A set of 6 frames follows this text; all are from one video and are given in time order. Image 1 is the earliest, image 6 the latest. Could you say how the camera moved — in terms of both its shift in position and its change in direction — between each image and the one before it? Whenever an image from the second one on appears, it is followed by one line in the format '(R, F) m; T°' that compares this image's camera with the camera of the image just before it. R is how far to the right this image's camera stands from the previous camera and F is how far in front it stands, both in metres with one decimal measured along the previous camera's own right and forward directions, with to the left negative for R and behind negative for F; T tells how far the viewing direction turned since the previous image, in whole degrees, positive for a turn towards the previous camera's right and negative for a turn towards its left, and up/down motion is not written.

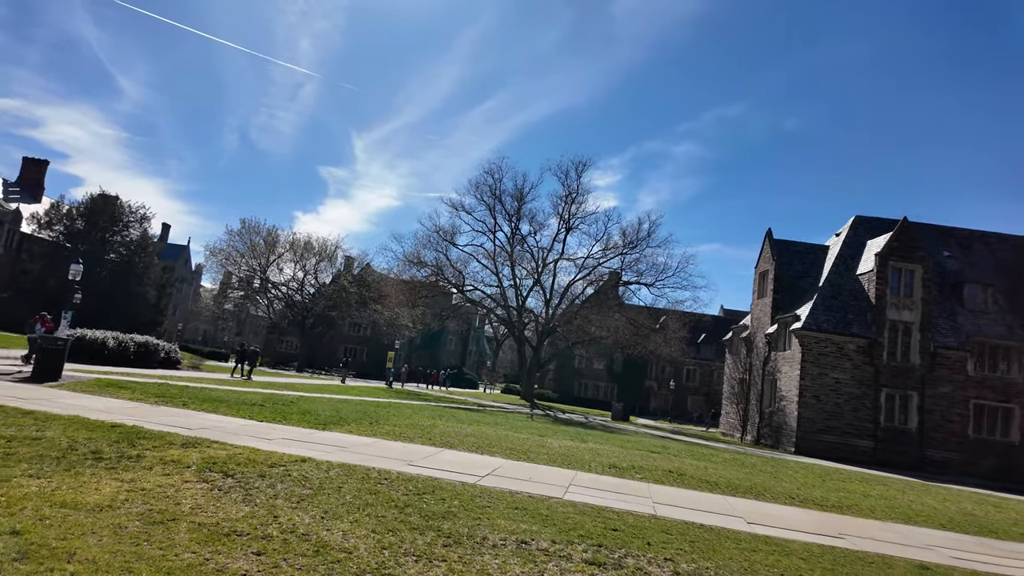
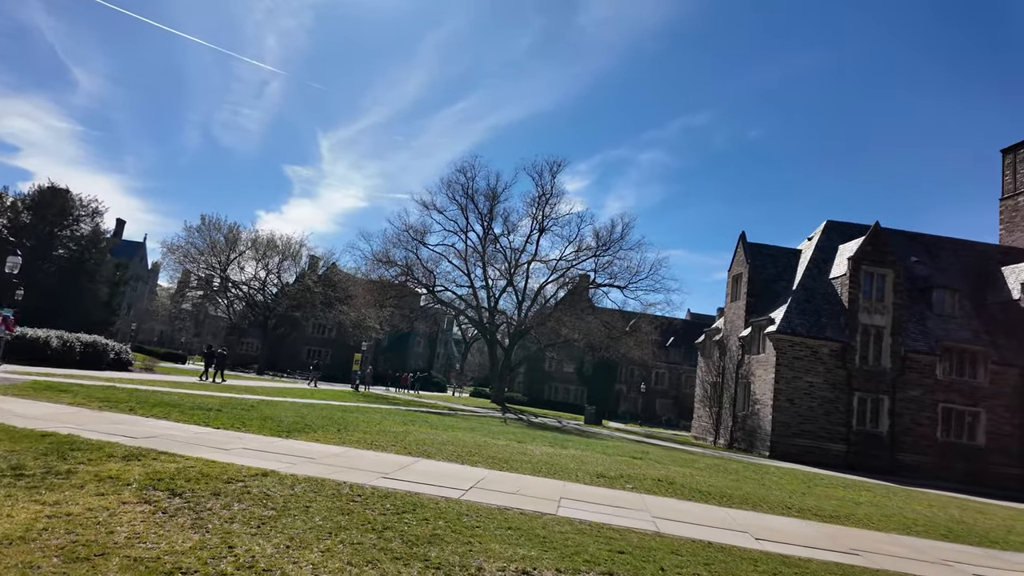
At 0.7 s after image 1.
(-0.3, +0.8) m; +3°
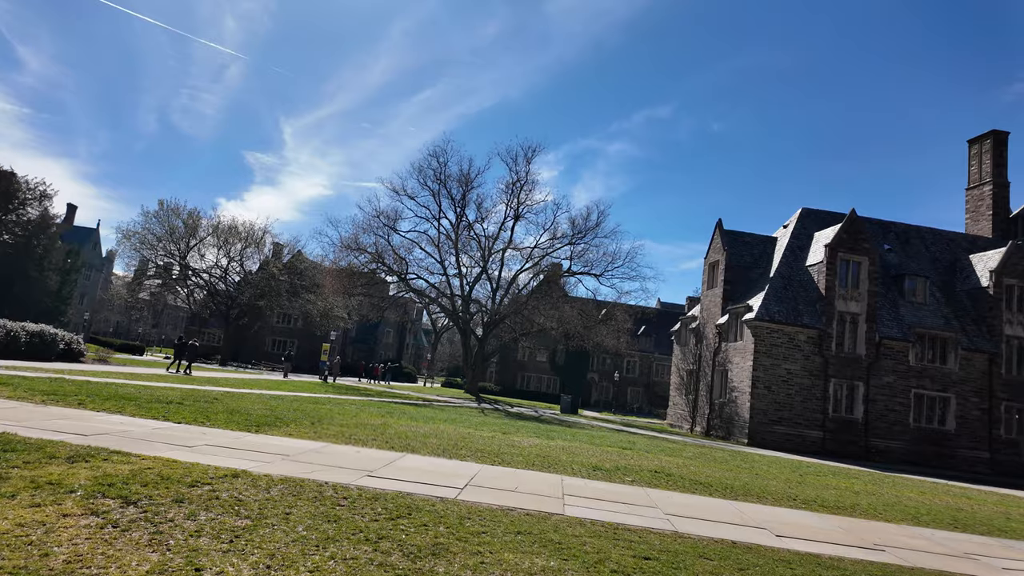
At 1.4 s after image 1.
(-0.4, +0.8) m; +3°
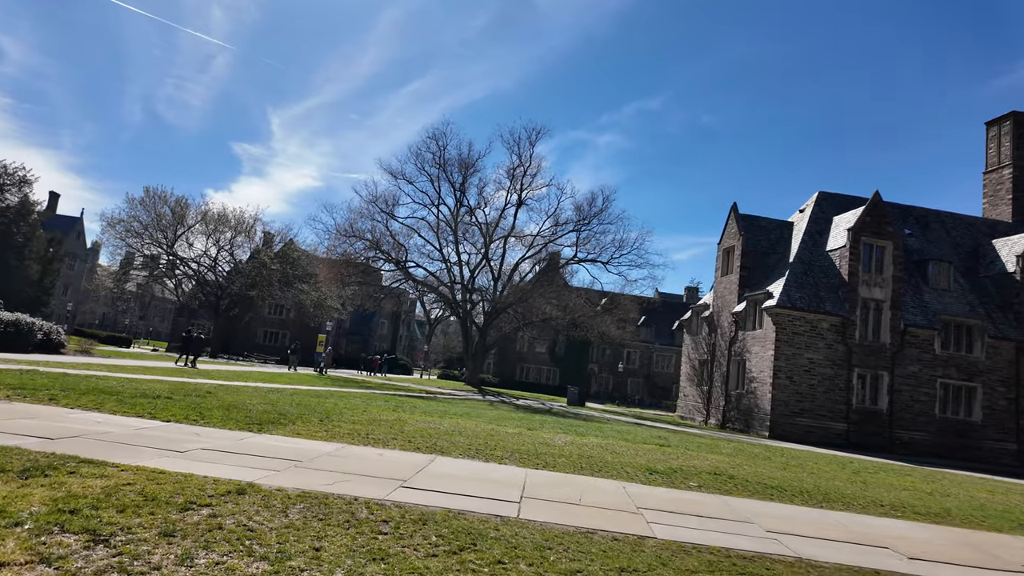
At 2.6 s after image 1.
(-0.9, +1.5) m; +1°
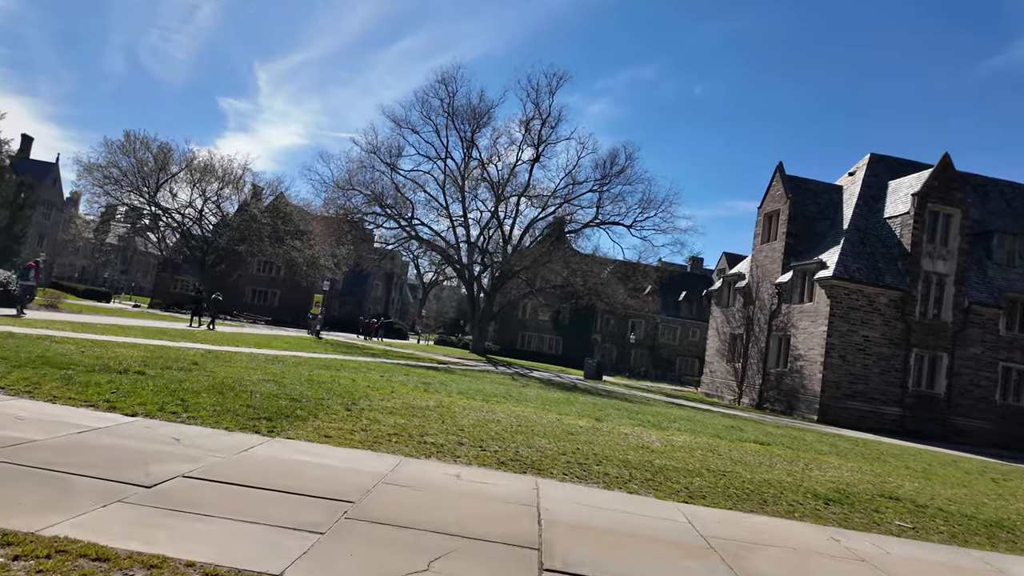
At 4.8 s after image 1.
(-1.6, +3.0) m; +1°
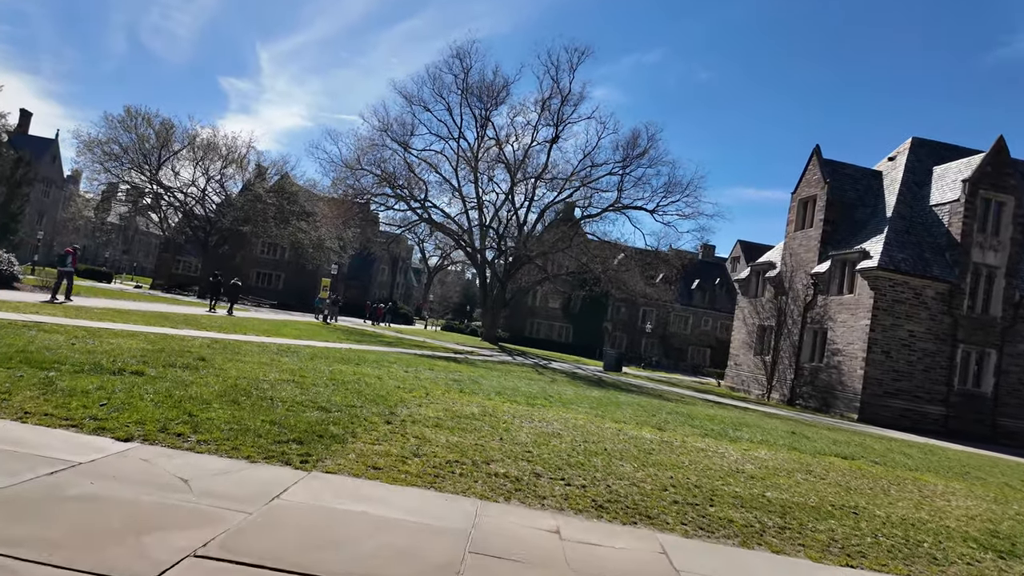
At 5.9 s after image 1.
(-0.9, +1.4) m; 0°
